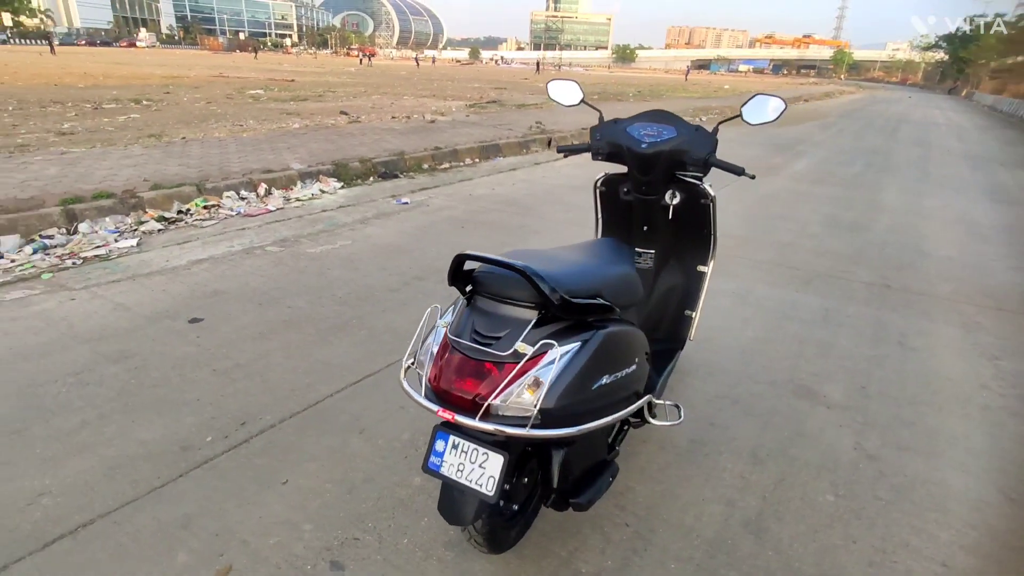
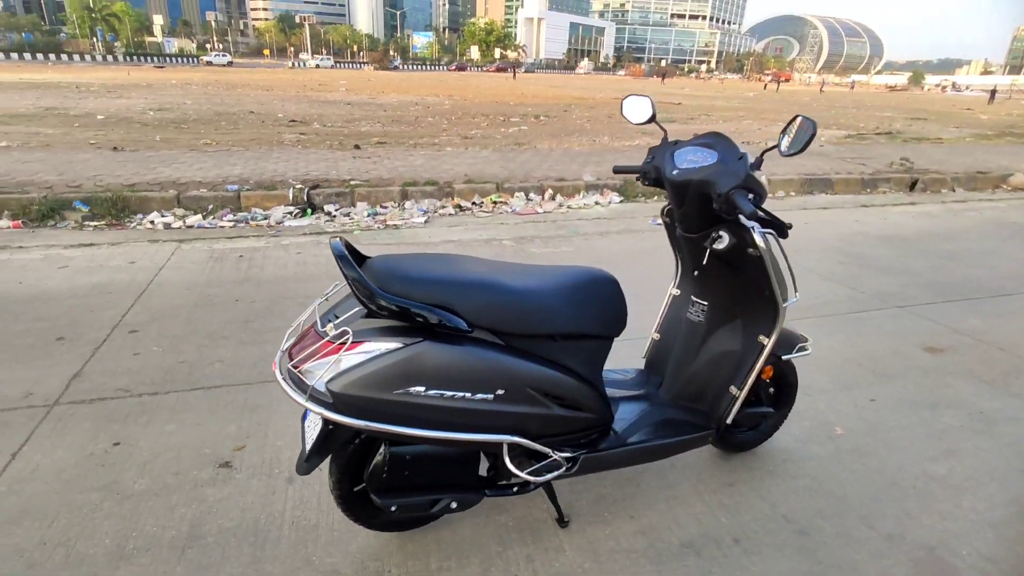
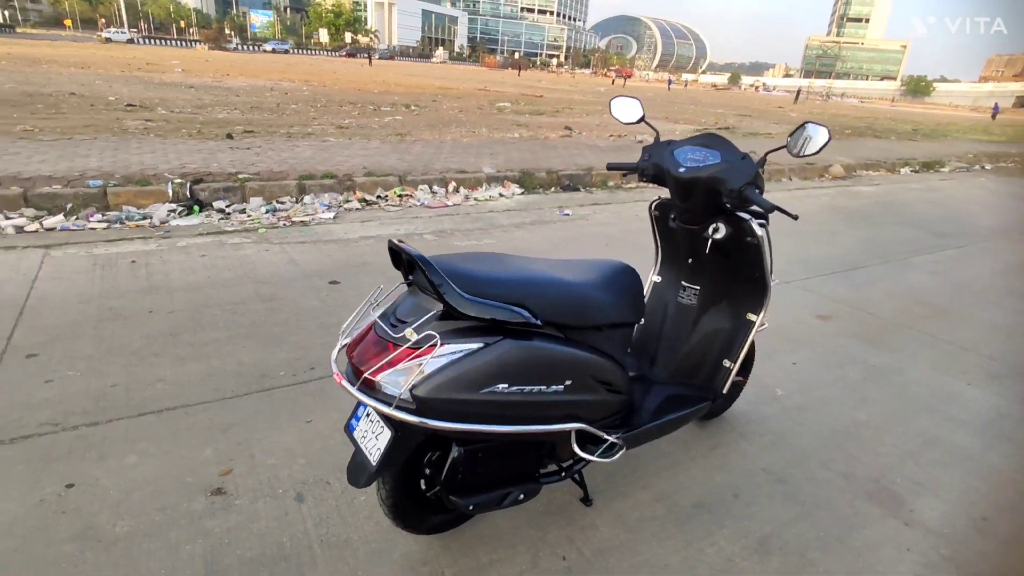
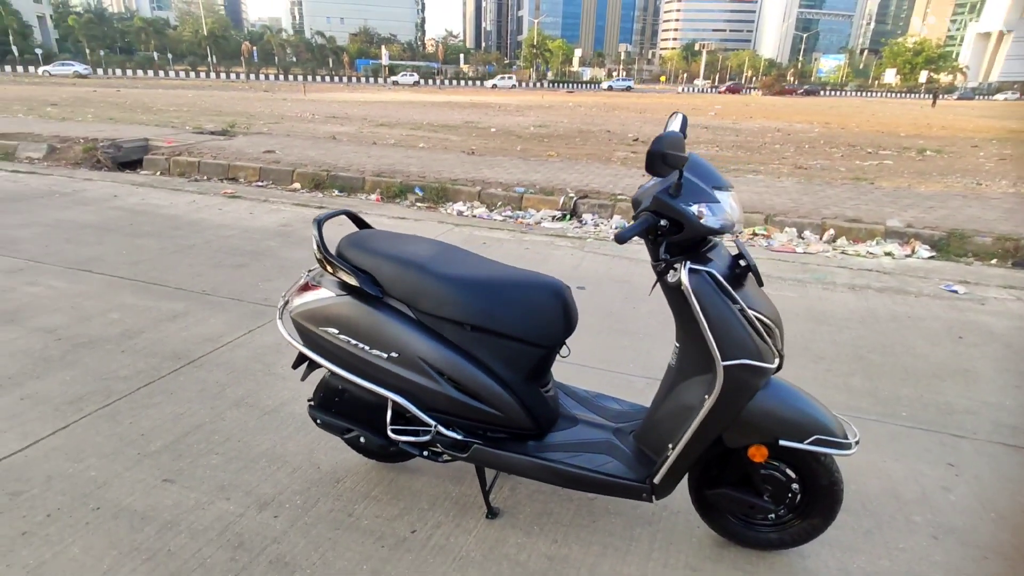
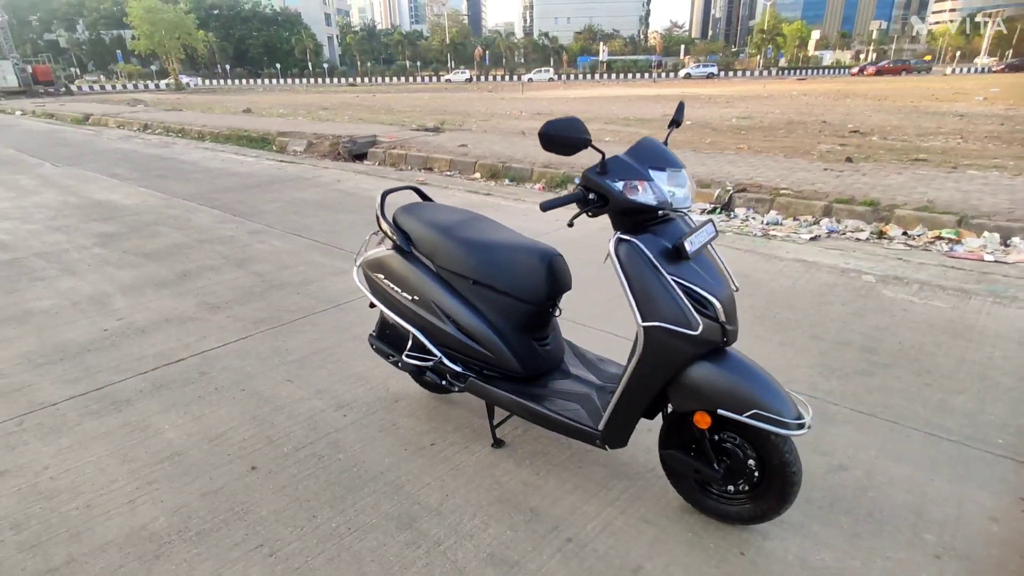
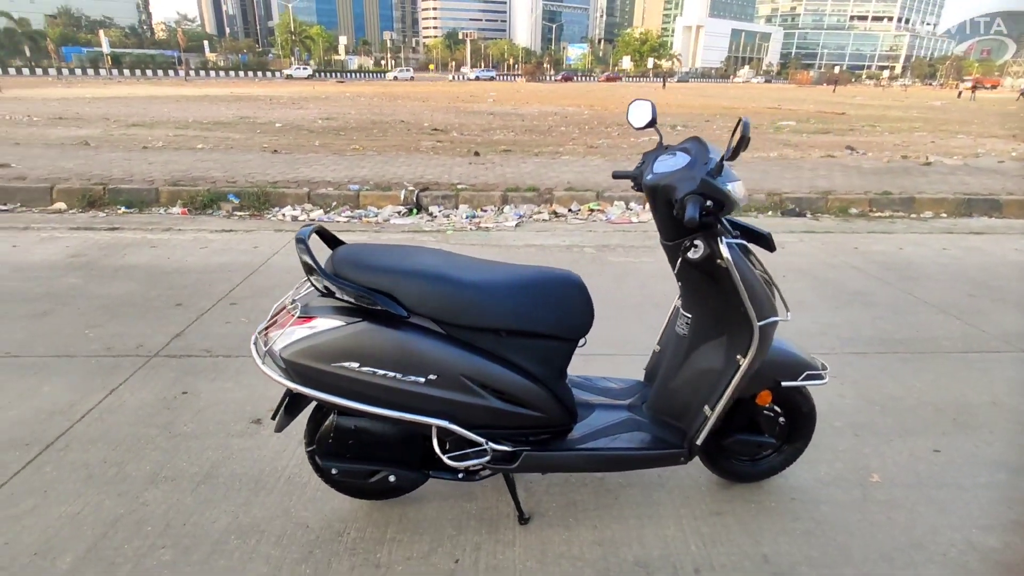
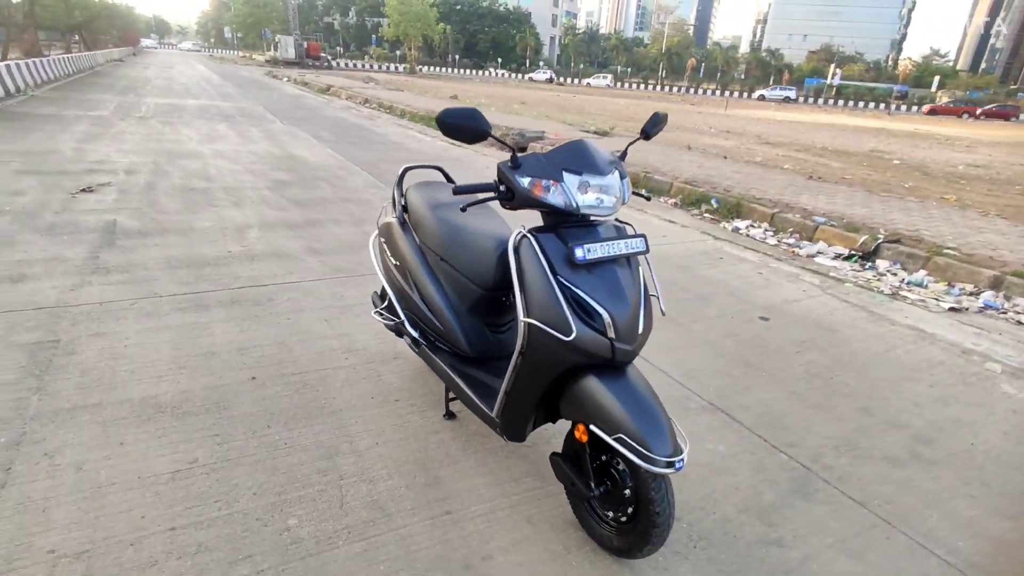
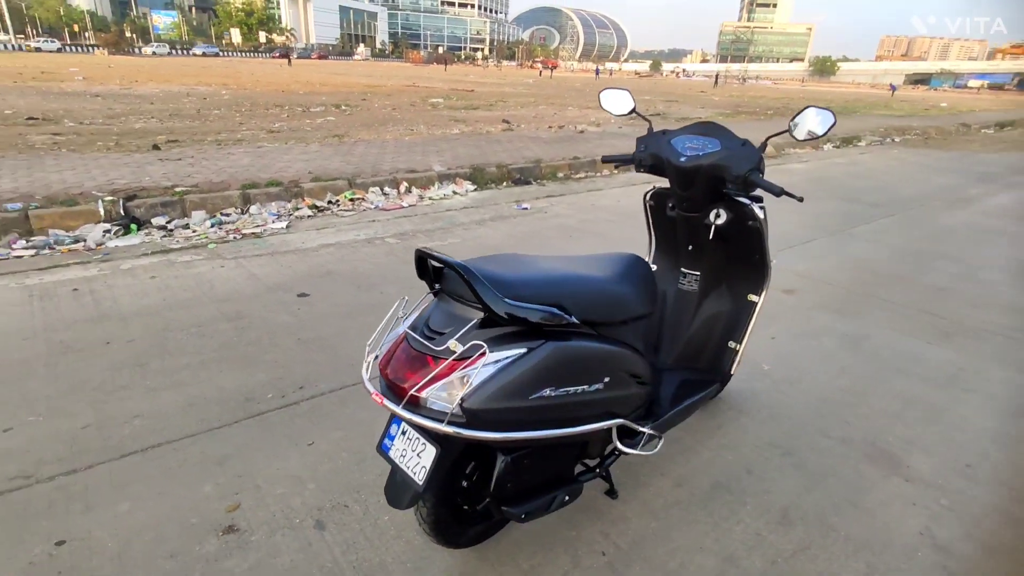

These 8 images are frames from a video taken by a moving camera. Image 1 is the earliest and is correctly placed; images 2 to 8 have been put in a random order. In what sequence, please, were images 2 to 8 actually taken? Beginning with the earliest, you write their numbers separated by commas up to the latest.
8, 3, 2, 6, 4, 5, 7
